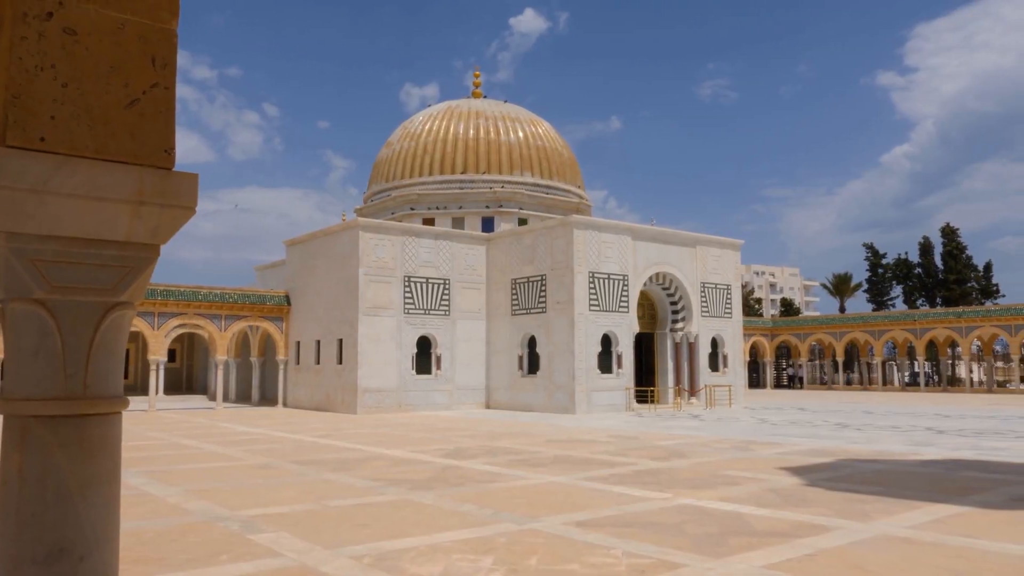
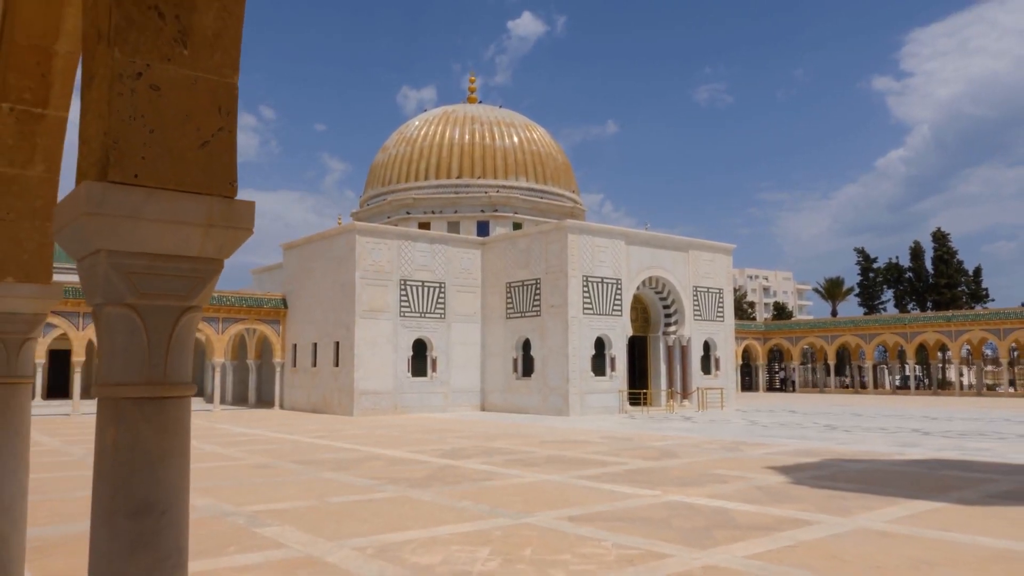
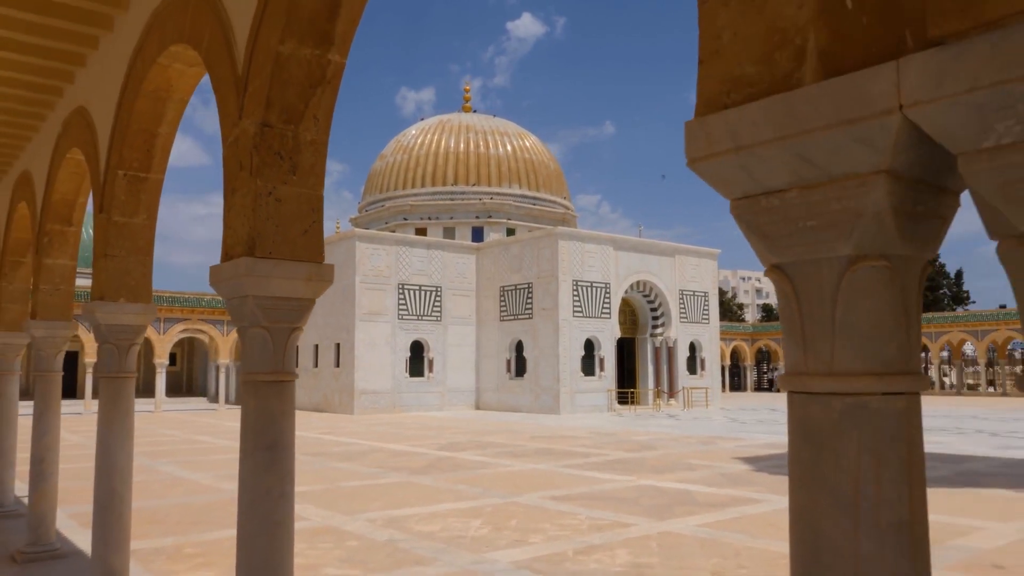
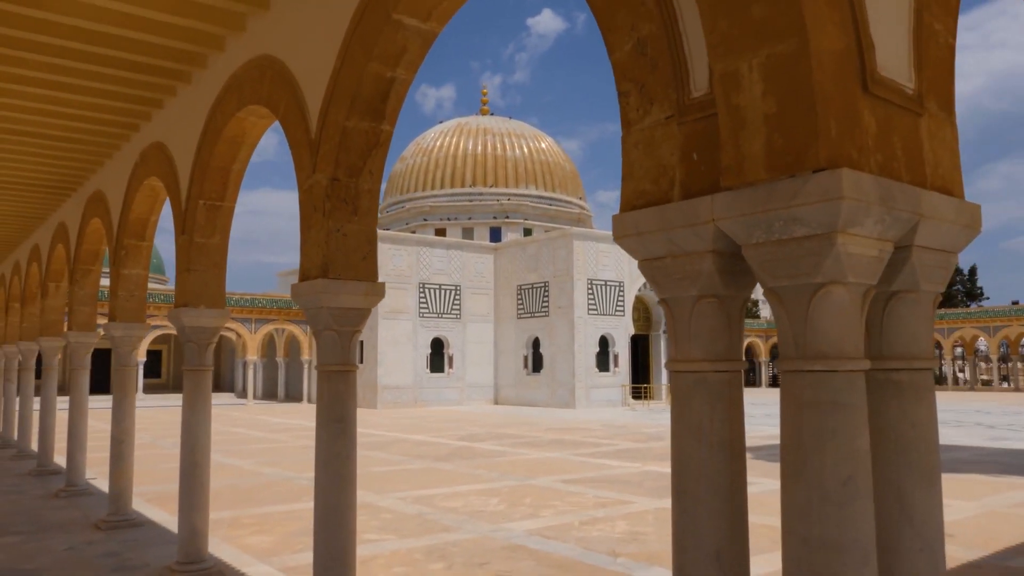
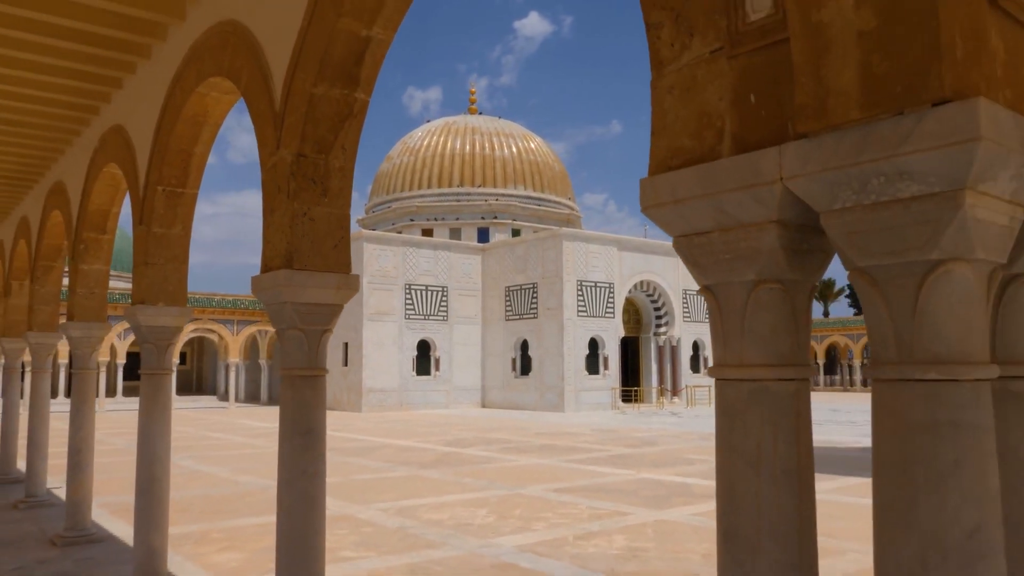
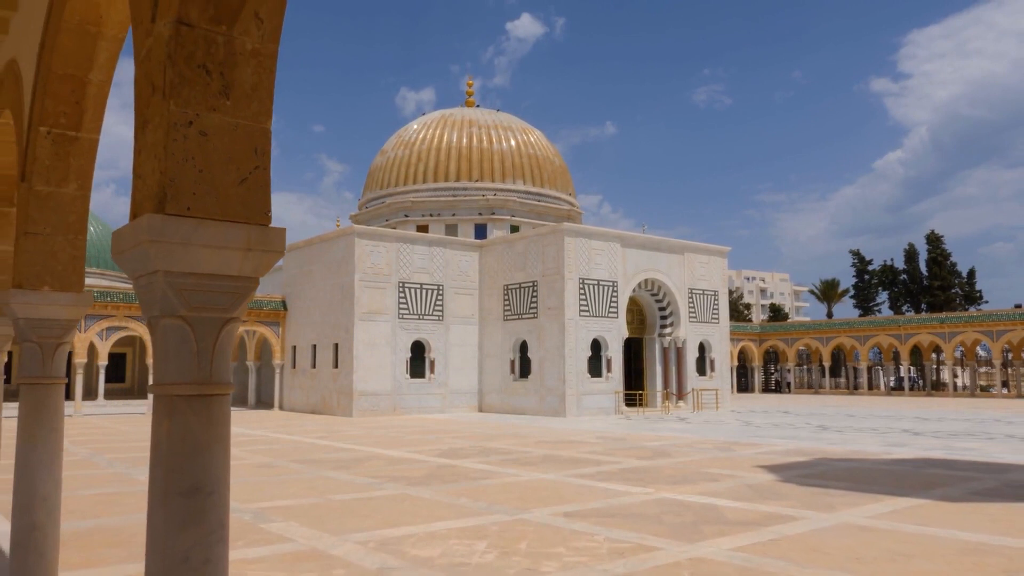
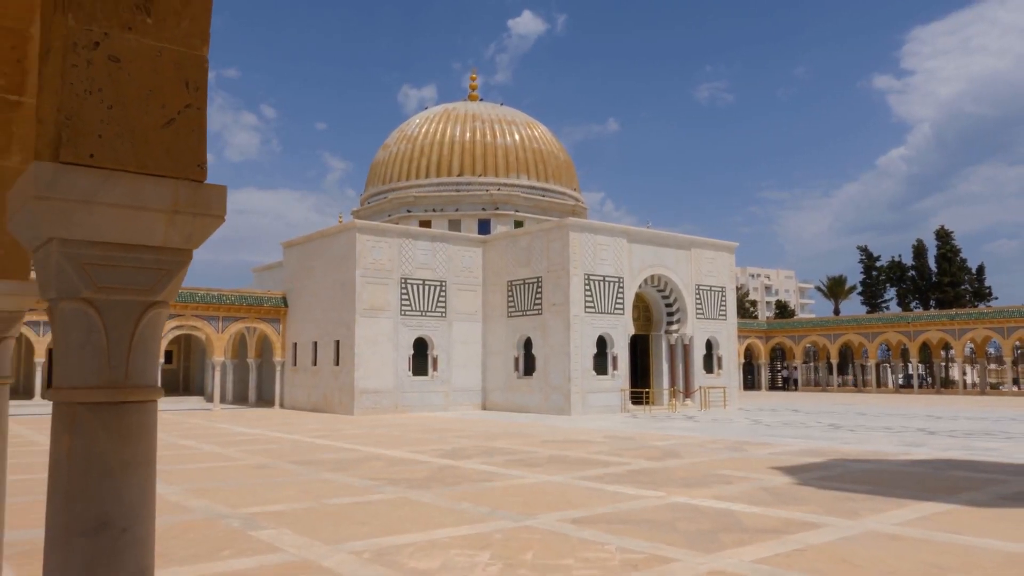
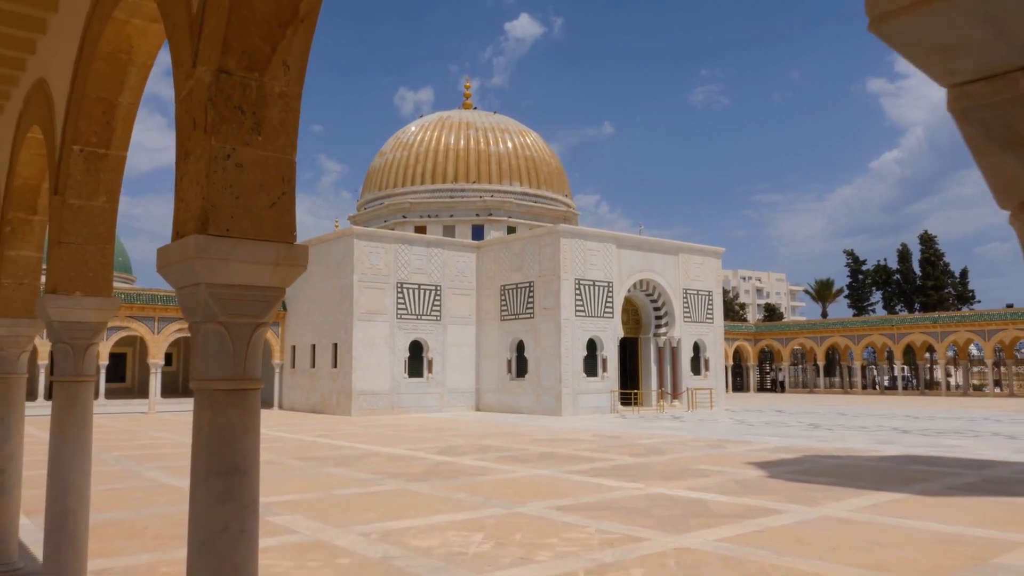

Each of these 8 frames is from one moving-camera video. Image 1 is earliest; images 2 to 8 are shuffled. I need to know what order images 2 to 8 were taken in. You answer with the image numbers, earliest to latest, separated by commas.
7, 2, 6, 8, 3, 5, 4
